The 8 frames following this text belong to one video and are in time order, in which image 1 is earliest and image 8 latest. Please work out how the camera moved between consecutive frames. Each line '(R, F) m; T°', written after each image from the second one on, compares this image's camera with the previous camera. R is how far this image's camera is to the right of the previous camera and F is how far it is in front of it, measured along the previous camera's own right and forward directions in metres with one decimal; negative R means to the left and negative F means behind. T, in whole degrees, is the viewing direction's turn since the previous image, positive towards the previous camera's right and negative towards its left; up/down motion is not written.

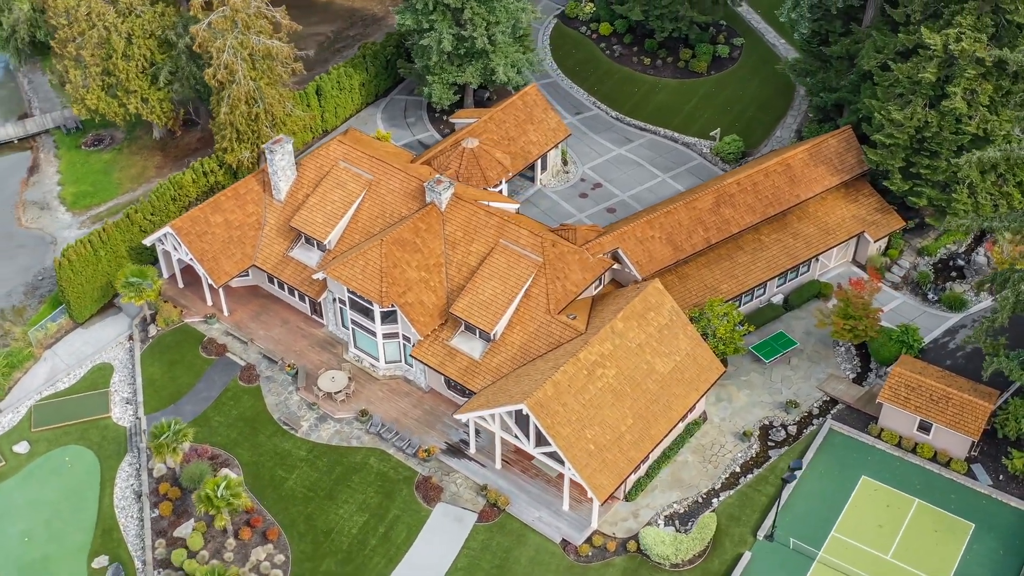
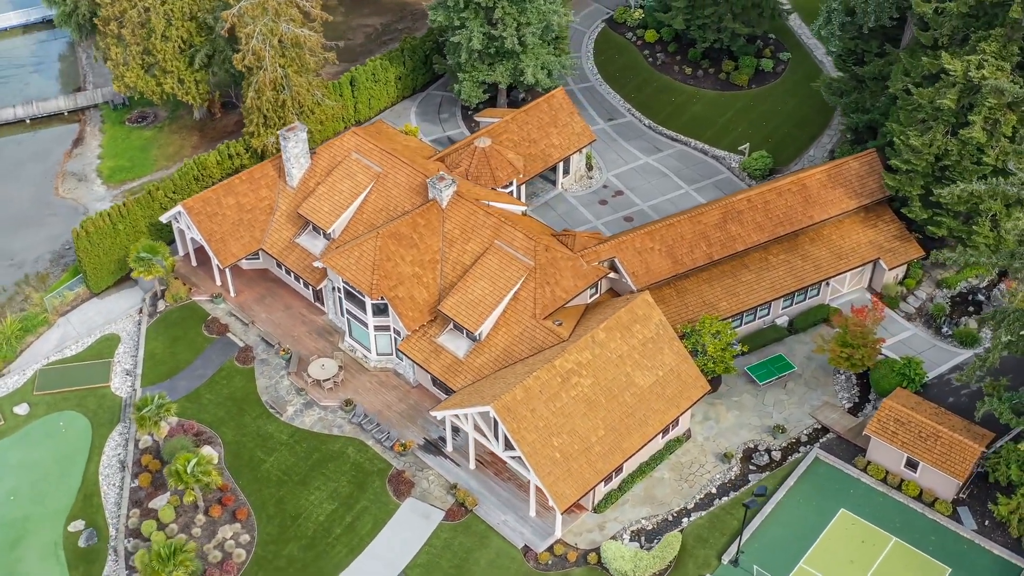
(+4.2, +0.3) m; -5°
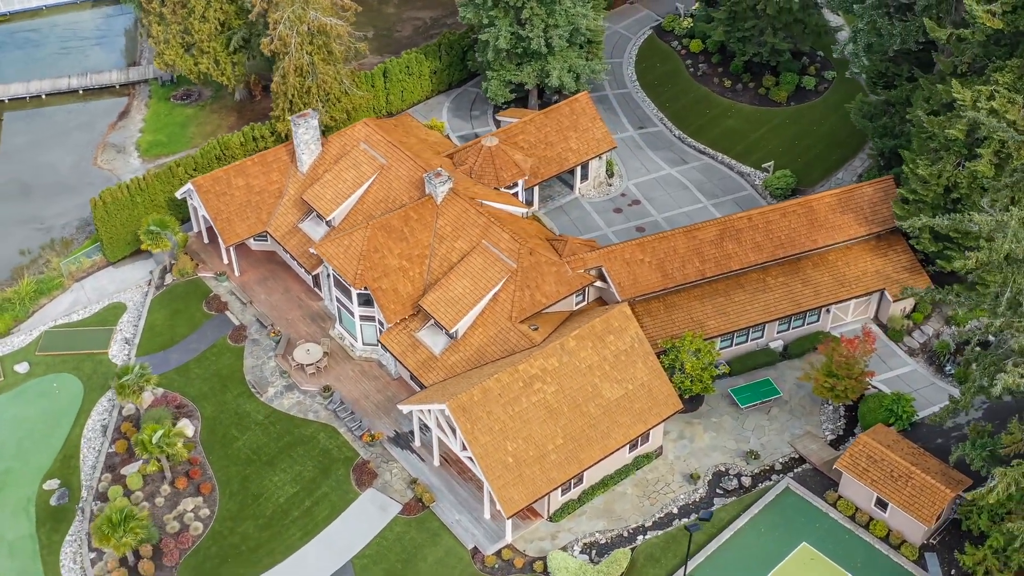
(+4.9, +0.4) m; -5°
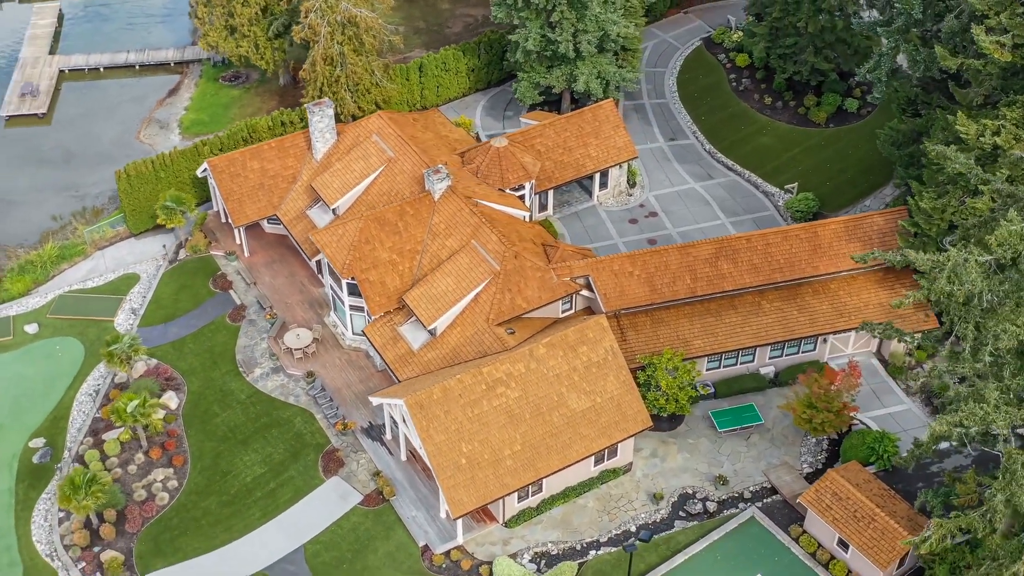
(+4.8, +0.4) m; -5°
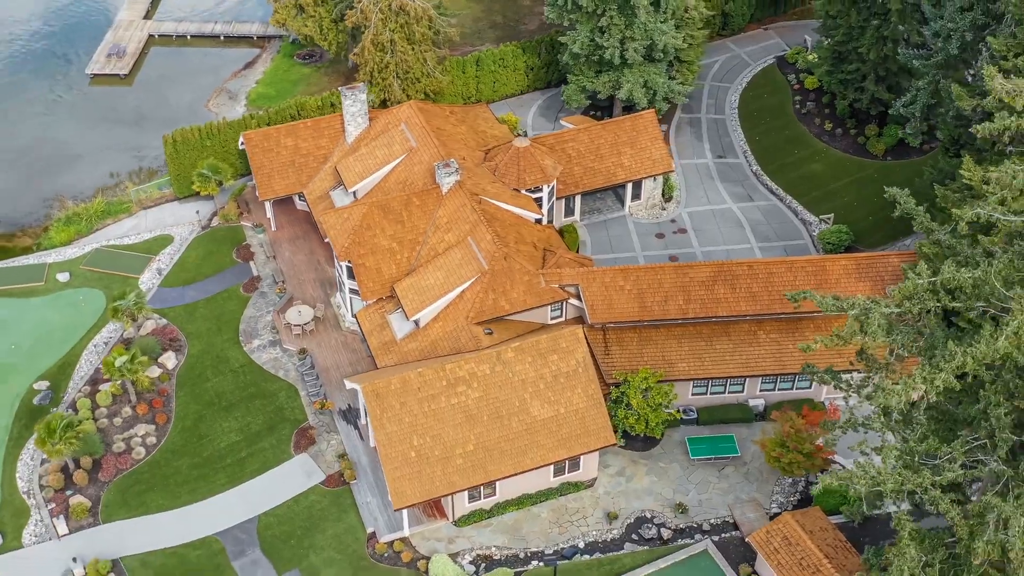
(+6.2, +0.6) m; -7°
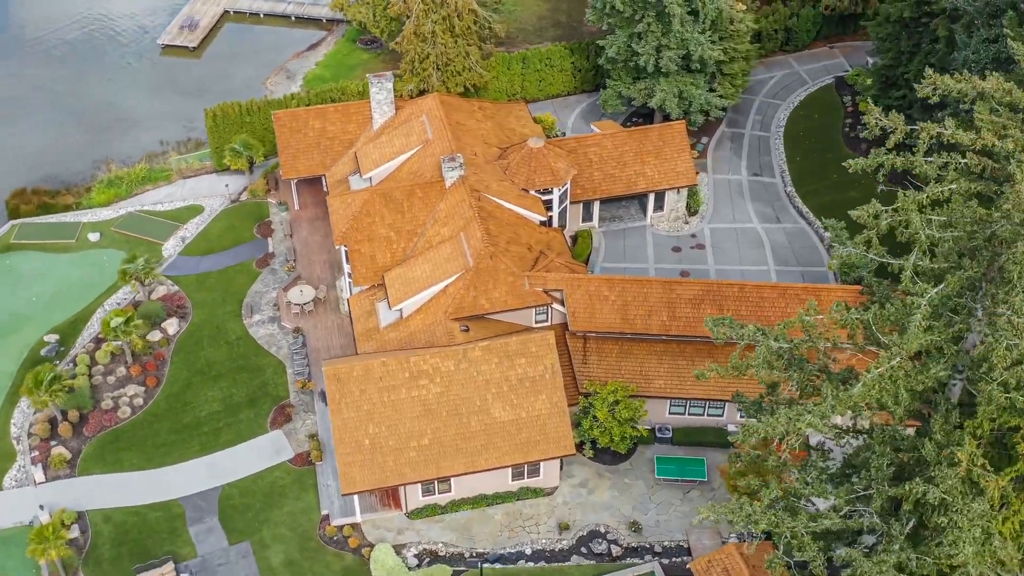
(+5.5, +0.5) m; -6°
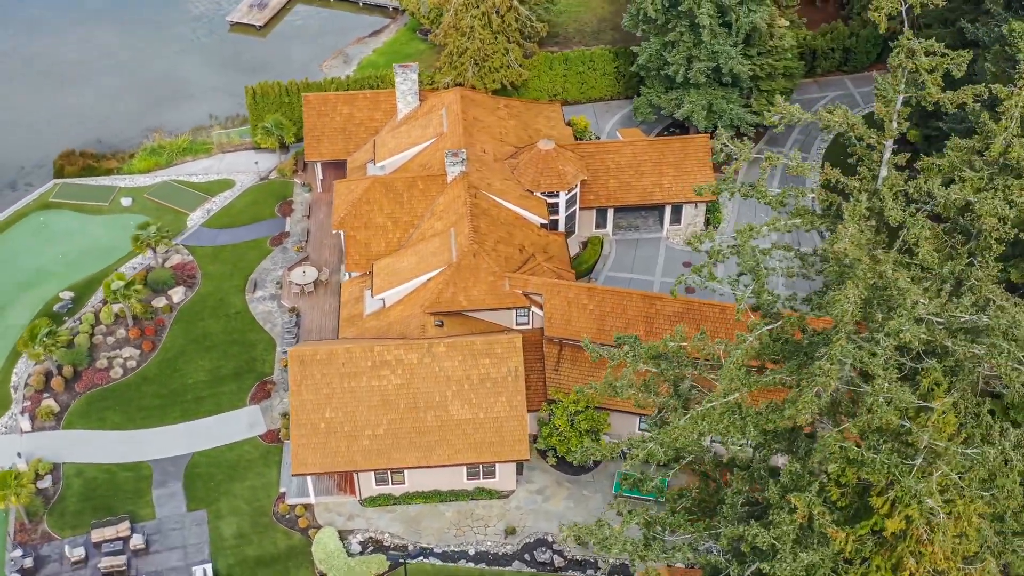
(+5.5, +0.5) m; -6°
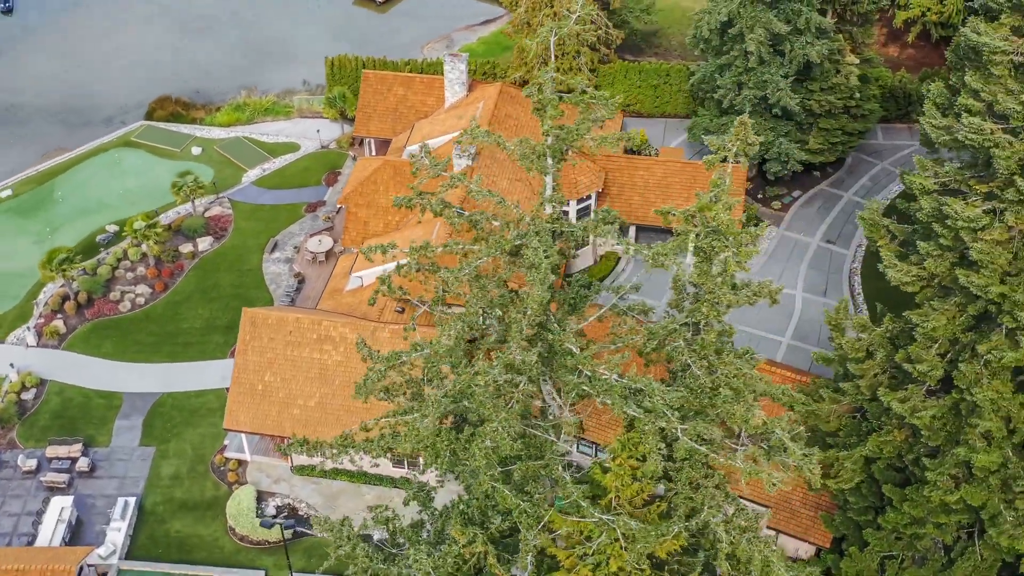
(+9.5, +1.2) m; -11°
